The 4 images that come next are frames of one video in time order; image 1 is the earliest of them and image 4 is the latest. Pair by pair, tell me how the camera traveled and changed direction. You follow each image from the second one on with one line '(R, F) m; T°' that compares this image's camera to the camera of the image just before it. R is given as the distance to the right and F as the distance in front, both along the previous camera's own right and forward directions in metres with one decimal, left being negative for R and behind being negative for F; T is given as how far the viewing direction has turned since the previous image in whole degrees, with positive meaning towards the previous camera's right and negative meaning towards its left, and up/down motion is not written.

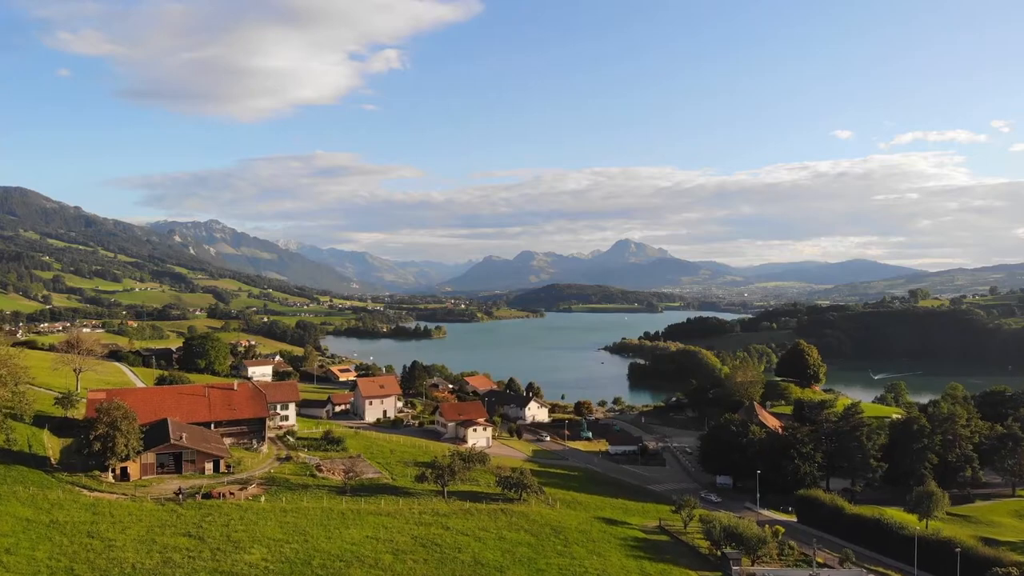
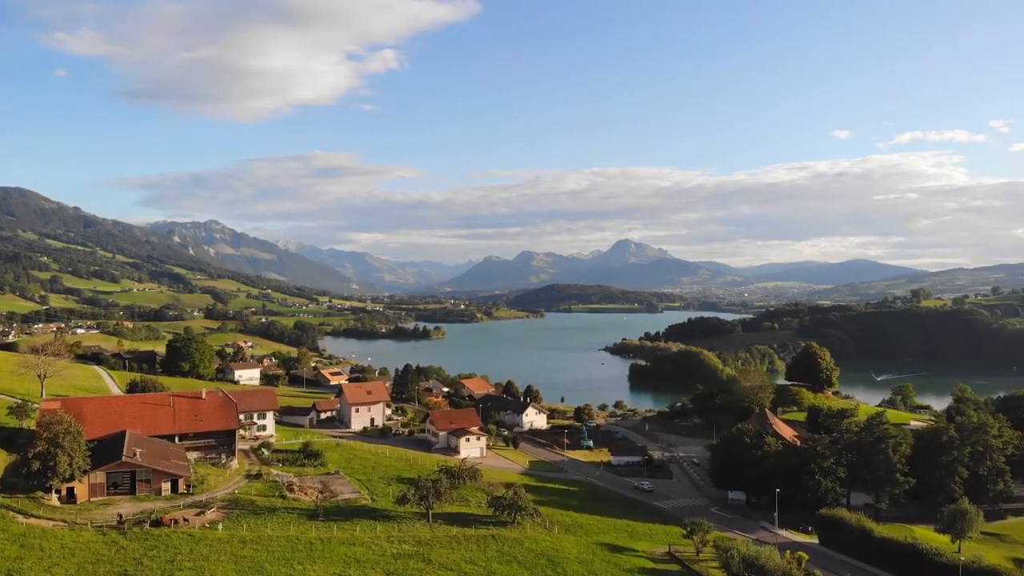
(+0.4, +3.7) m; 0°
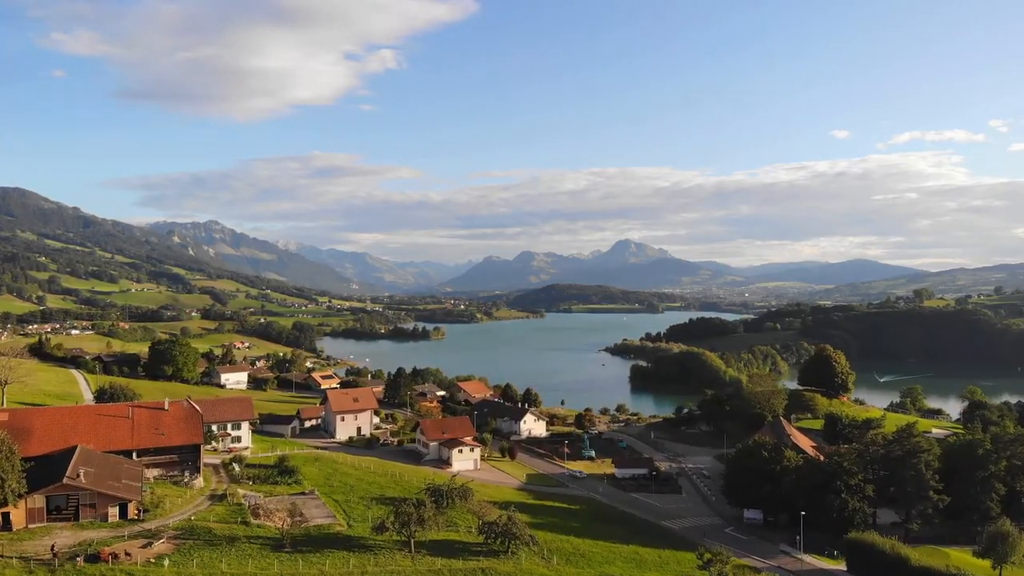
(+0.3, +3.8) m; 0°
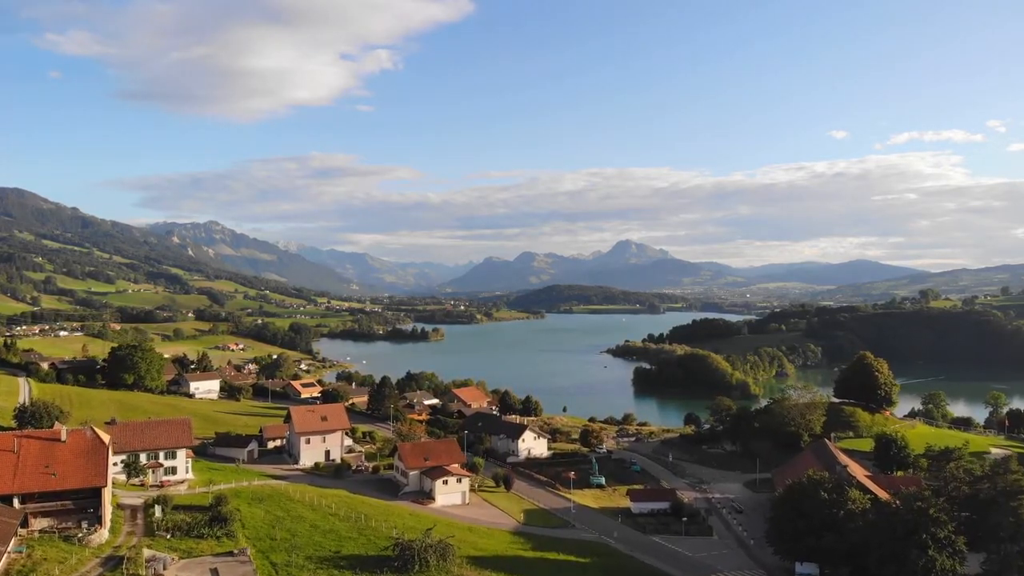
(+0.3, +7.9) m; 0°
